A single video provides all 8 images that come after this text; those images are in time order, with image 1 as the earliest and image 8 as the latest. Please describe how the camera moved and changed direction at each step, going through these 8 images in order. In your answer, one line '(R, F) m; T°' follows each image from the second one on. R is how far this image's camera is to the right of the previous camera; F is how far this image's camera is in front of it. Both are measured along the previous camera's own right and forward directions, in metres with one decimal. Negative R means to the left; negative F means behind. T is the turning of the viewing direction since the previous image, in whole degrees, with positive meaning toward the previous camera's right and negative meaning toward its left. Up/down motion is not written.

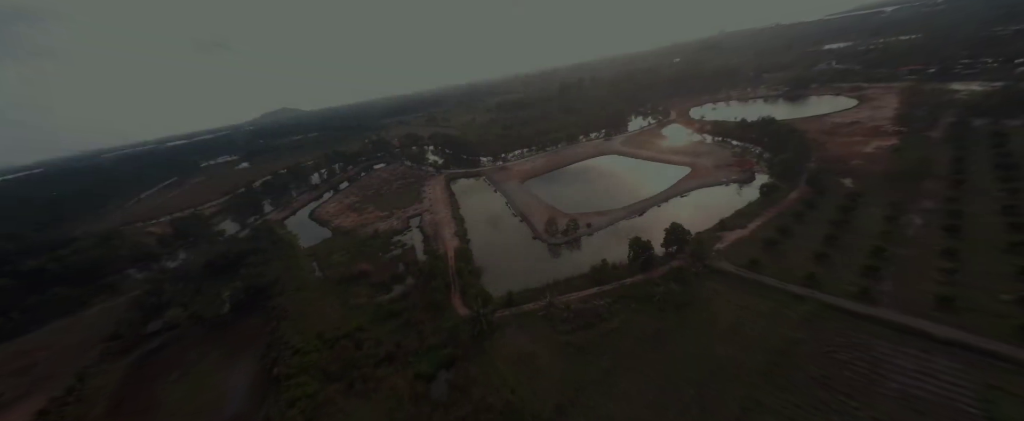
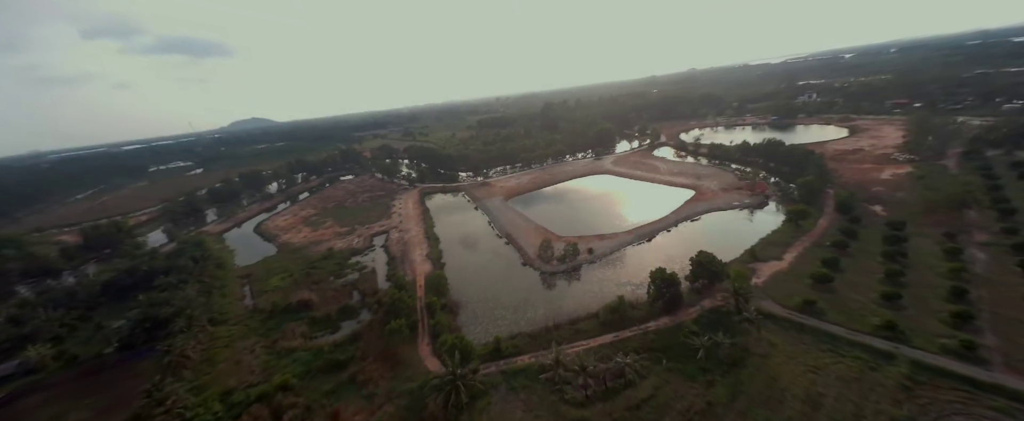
(-1.1, +8.1) m; +4°
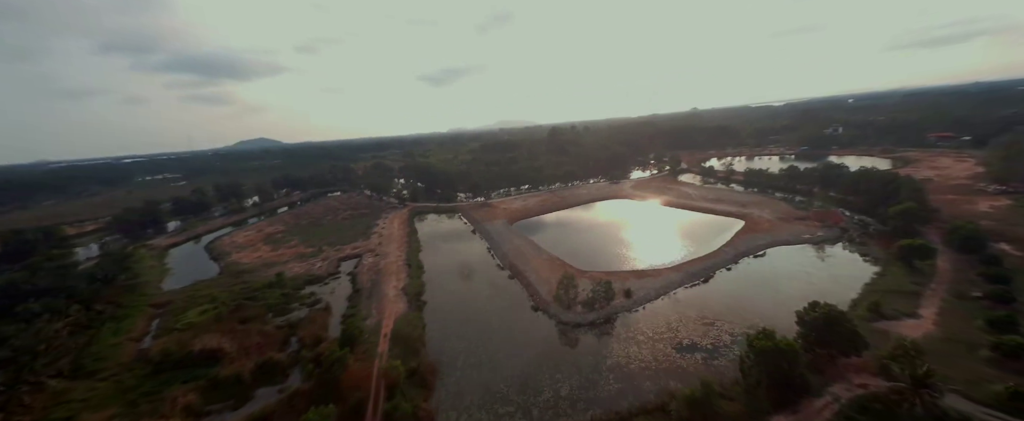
(-0.7, +10.1) m; 0°
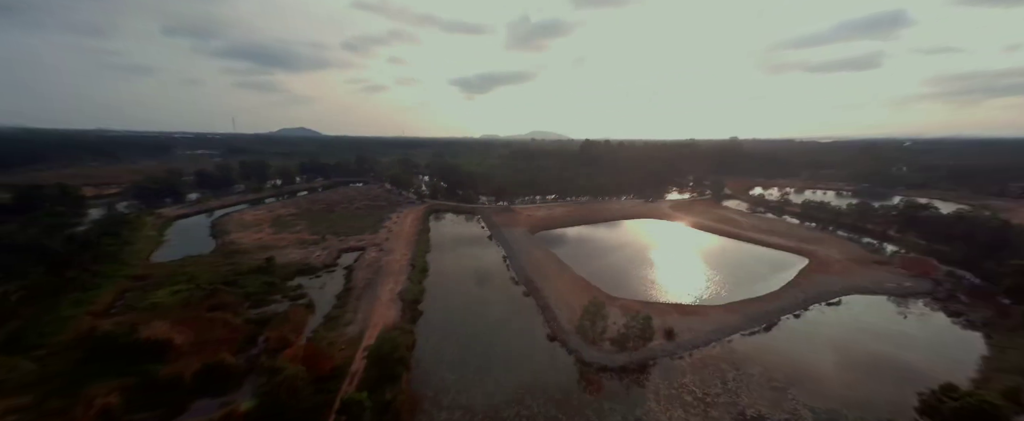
(0.0, +4.7) m; -4°
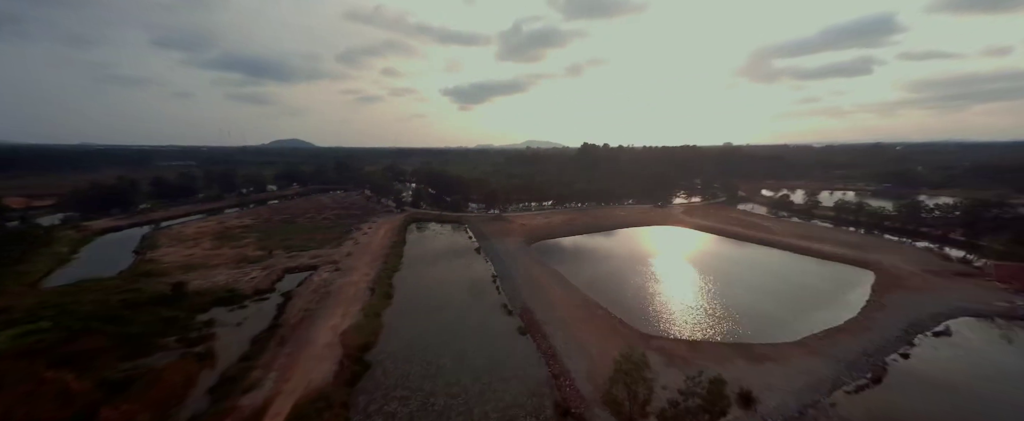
(+0.4, +7.5) m; +1°
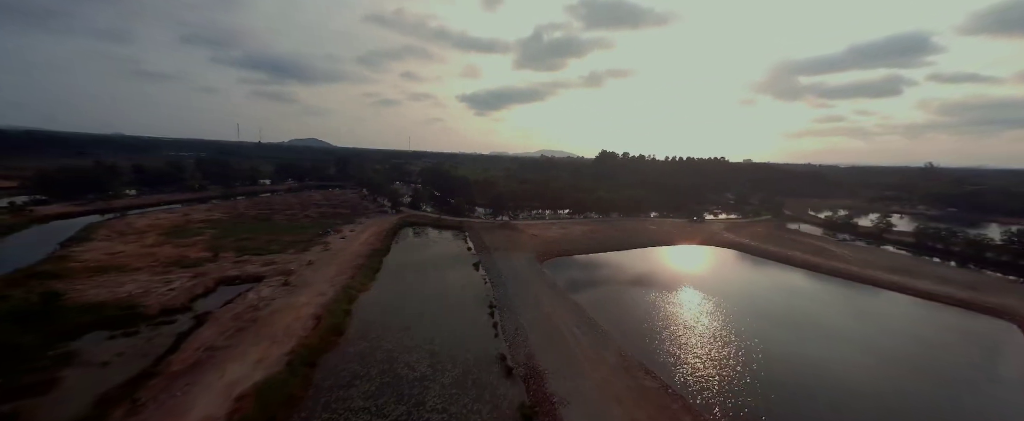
(+0.2, +7.2) m; -2°
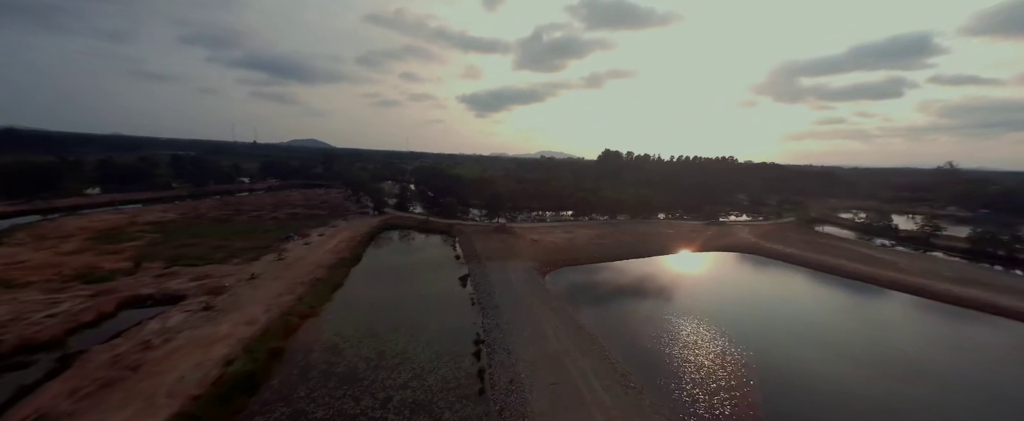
(+0.2, +5.1) m; 0°
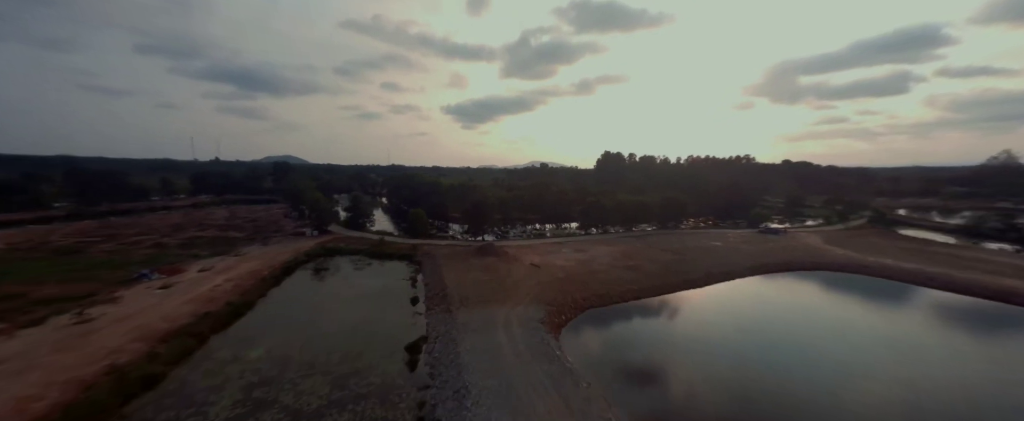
(+0.3, +9.7) m; +1°
